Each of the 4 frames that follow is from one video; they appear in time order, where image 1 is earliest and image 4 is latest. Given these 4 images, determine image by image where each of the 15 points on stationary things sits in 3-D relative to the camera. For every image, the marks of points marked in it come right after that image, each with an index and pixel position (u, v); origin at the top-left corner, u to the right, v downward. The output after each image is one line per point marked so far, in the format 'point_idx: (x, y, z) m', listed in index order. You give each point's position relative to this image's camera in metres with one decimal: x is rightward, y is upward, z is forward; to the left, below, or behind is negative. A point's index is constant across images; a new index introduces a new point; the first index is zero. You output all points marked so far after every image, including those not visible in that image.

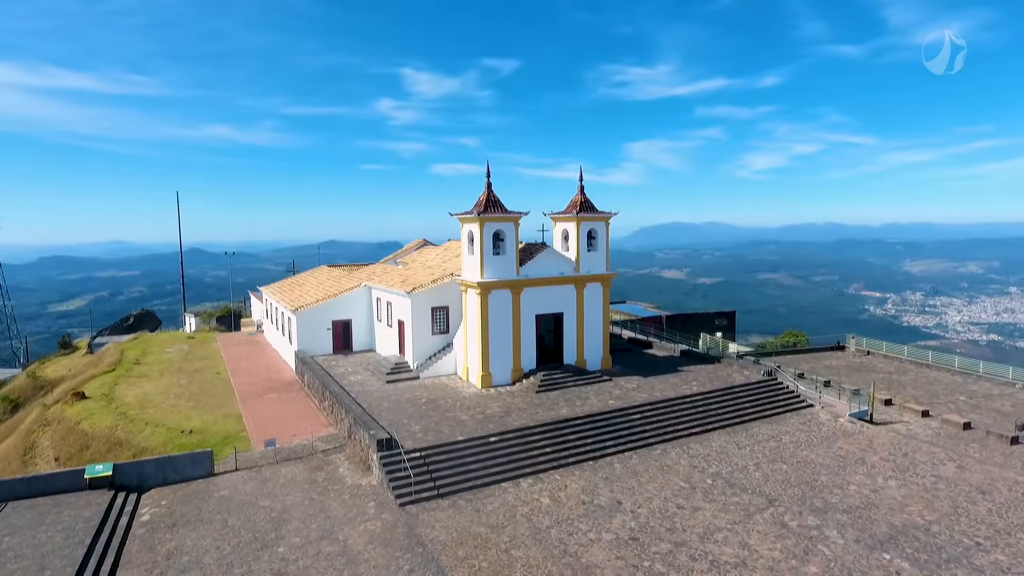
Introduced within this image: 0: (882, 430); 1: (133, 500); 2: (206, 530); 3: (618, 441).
0: (+11.0, -4.2, +19.1) m
1: (-8.9, -5.0, +14.9) m
2: (-6.5, -5.2, +13.6) m
3: (+2.8, -4.2, +17.2) m
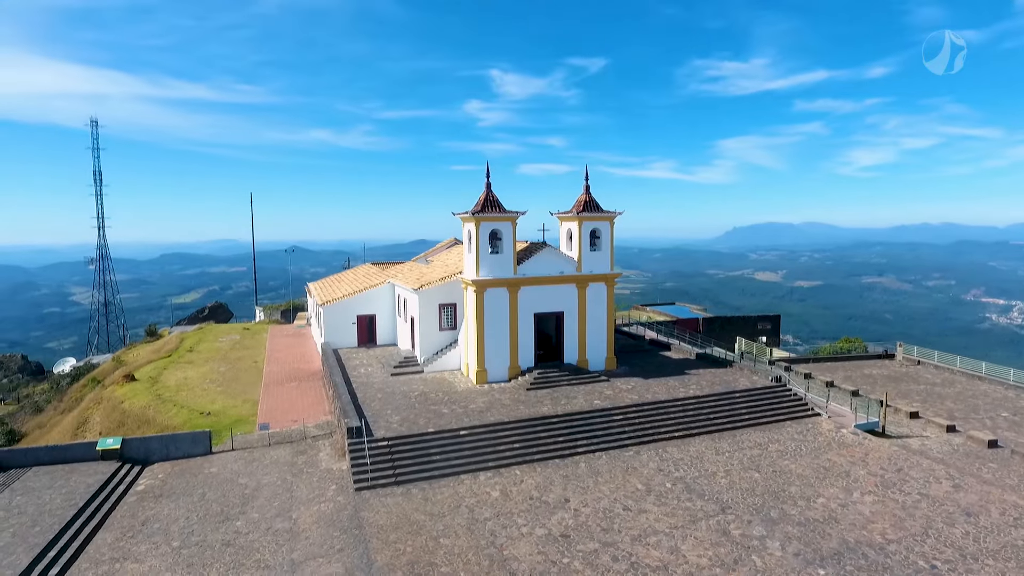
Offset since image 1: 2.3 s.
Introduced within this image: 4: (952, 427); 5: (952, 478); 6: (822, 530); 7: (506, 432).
0: (+10.5, -4.3, +17.9) m
1: (-9.8, -4.8, +16.6) m
2: (-7.7, -5.0, +14.9) m
3: (+2.1, -4.1, +17.2) m
4: (+13.6, -4.3, +19.6) m
5: (+10.8, -4.7, +15.6) m
6: (+6.3, -4.9, +12.9) m
7: (-0.2, -3.9, +17.1) m
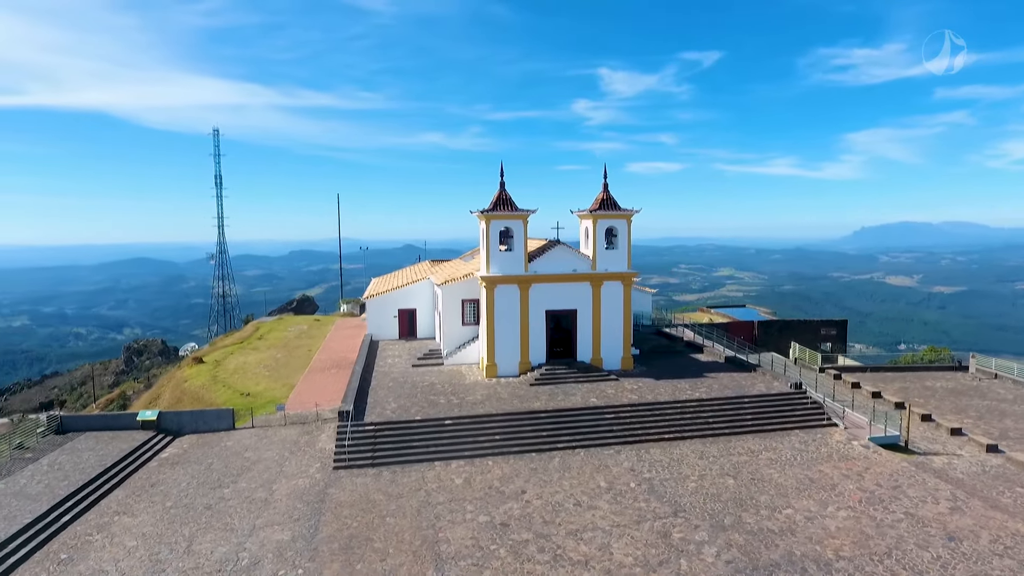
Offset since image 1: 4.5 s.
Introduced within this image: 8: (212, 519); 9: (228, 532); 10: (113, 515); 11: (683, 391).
0: (+10.1, -4.4, +16.5) m
1: (-10.2, -4.5, +18.7) m
2: (-8.4, -4.7, +16.7) m
3: (+1.7, -4.1, +17.3) m
4: (+13.4, -4.4, +17.7) m
5: (+9.9, -4.7, +14.2) m
6: (+5.0, -4.9, +12.4) m
7: (-0.6, -3.8, +17.6) m
8: (-6.5, -5.0, +13.8) m
9: (-5.9, -5.0, +13.2) m
10: (-8.9, -5.1, +14.2) m
11: (+5.4, -3.2, +20.0) m
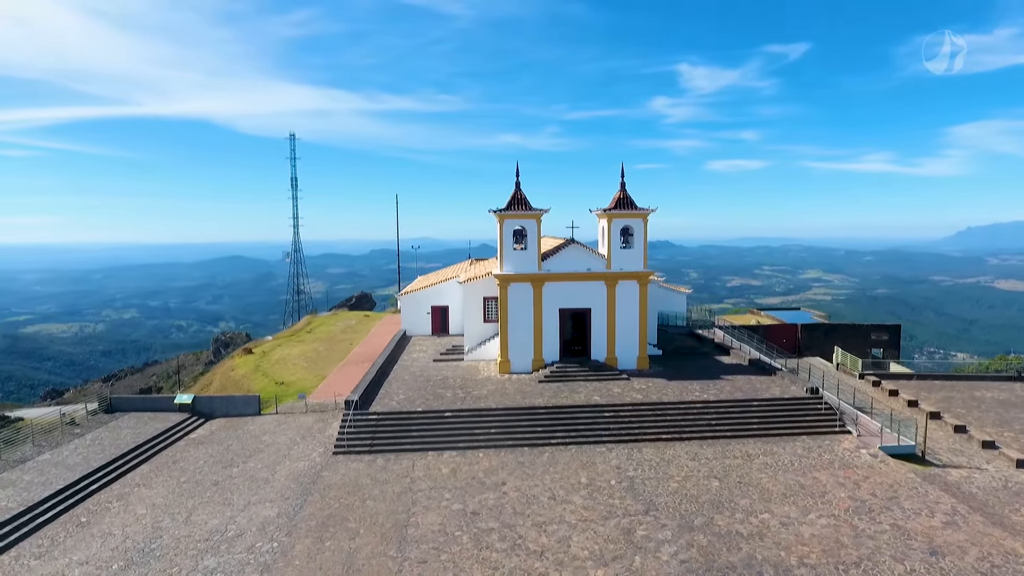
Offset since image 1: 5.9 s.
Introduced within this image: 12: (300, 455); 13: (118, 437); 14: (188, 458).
0: (+9.8, -4.5, +15.7) m
1: (-10.0, -4.3, +20.3) m
2: (-8.5, -4.6, +18.1) m
3: (+1.6, -4.0, +17.5) m
4: (+13.2, -4.5, +16.5) m
5: (+9.4, -4.8, +13.4) m
6: (+4.3, -4.9, +12.2) m
7: (-0.7, -3.7, +18.1) m
8: (-7.0, -4.8, +15.0) m
9: (-6.4, -4.9, +14.3) m
10: (-9.3, -4.9, +15.7) m
11: (+5.6, -3.2, +19.7) m
12: (-5.6, -4.4, +16.9) m
13: (-11.5, -4.4, +18.5) m
14: (-8.9, -4.7, +17.5) m
